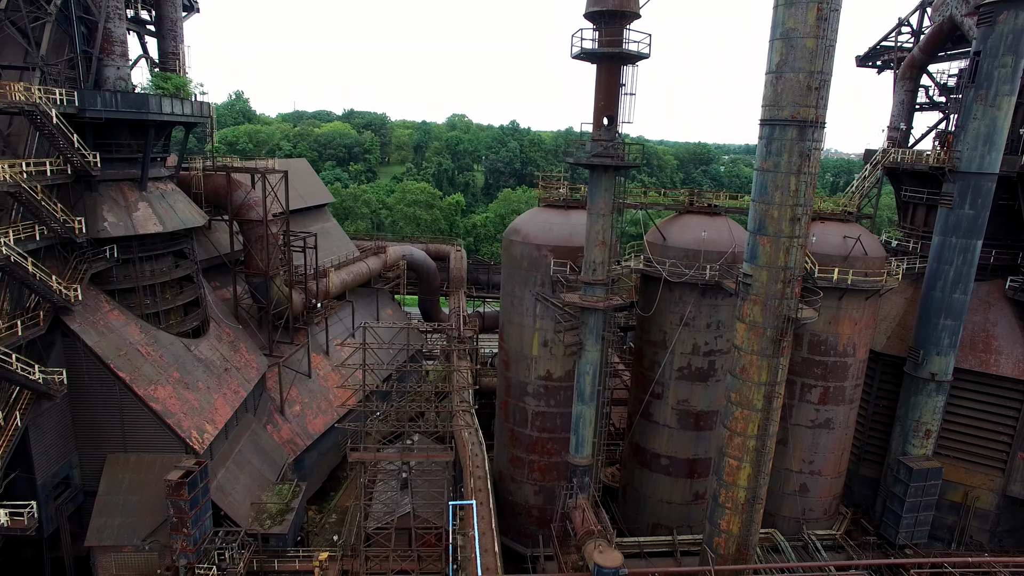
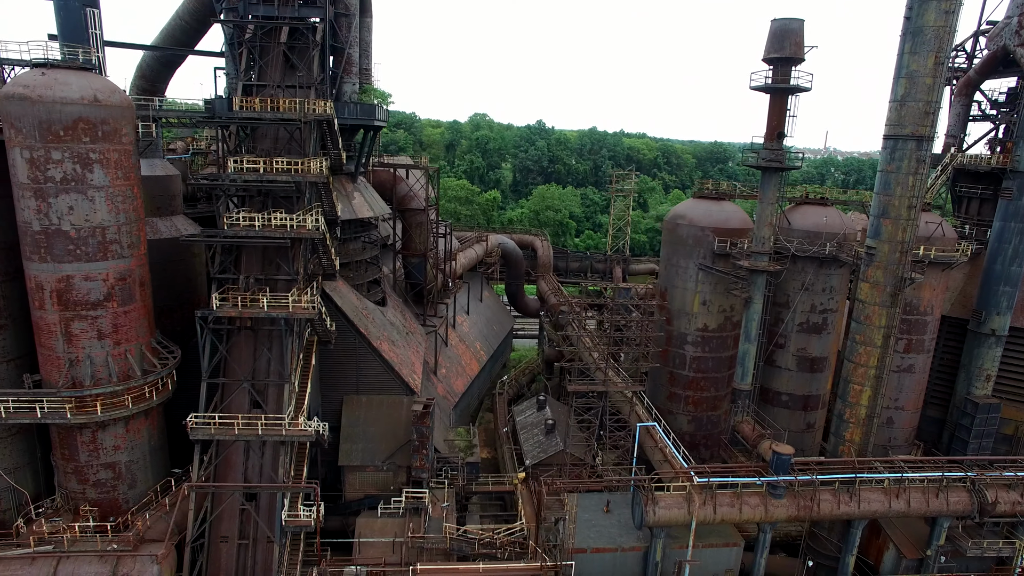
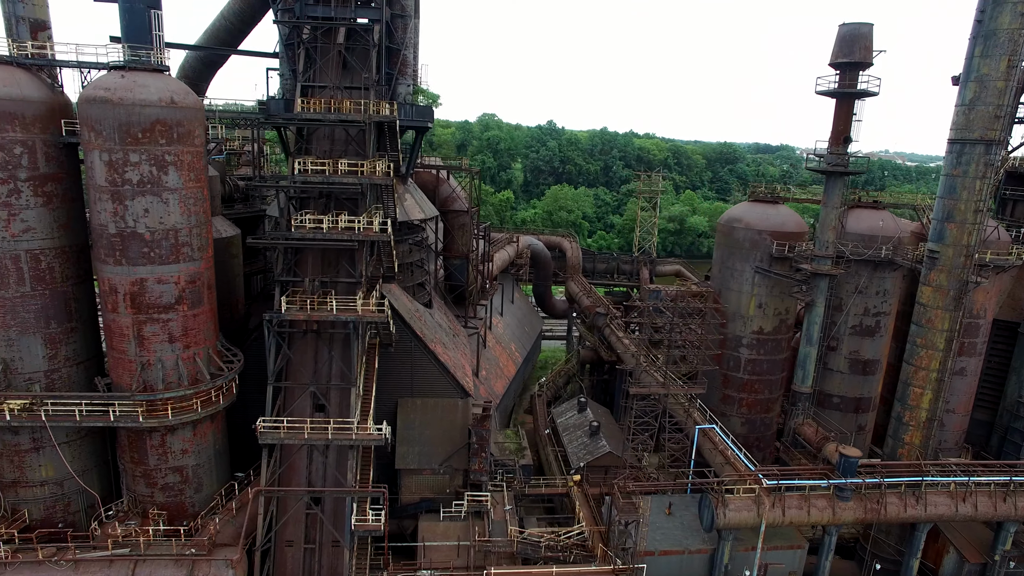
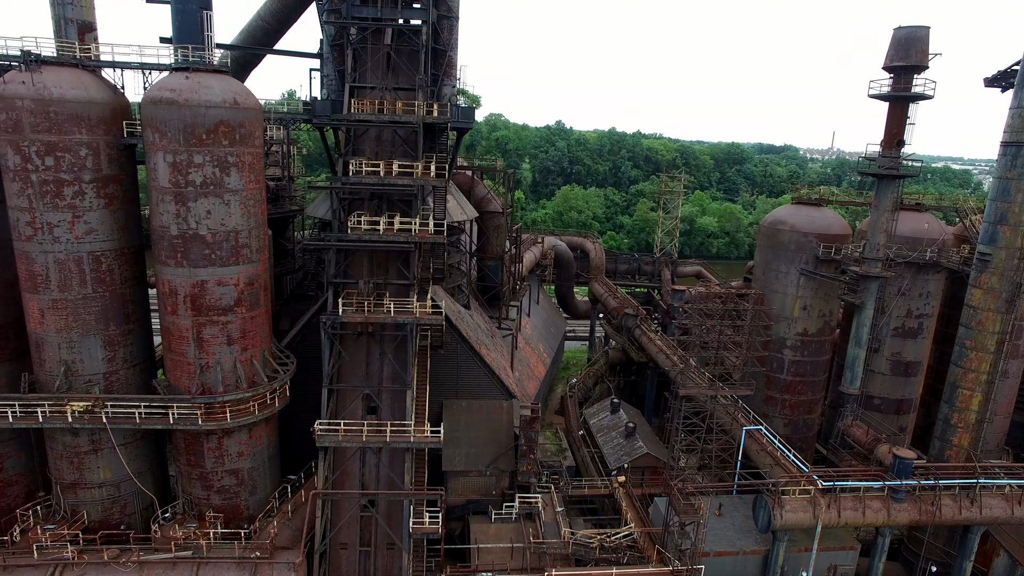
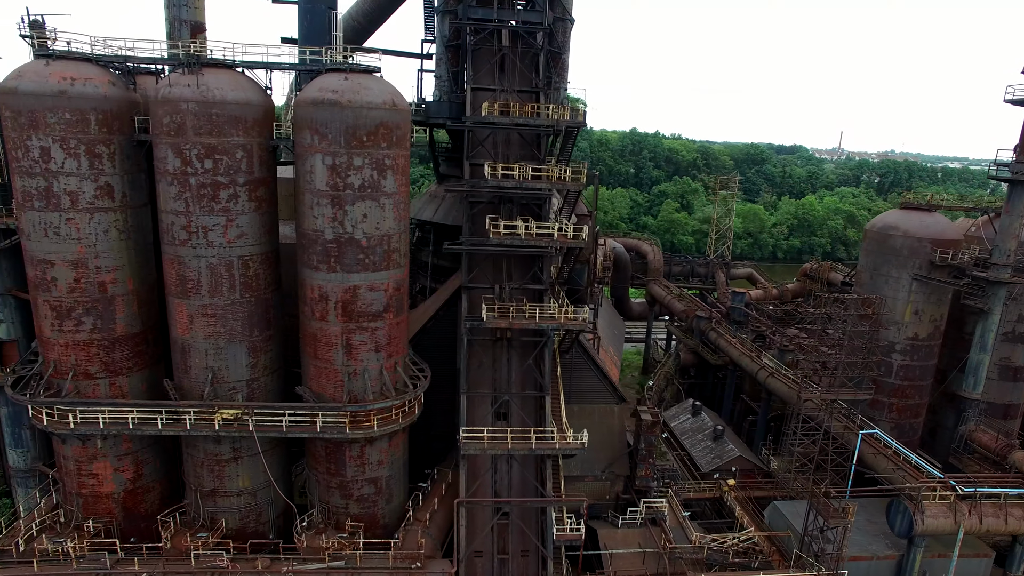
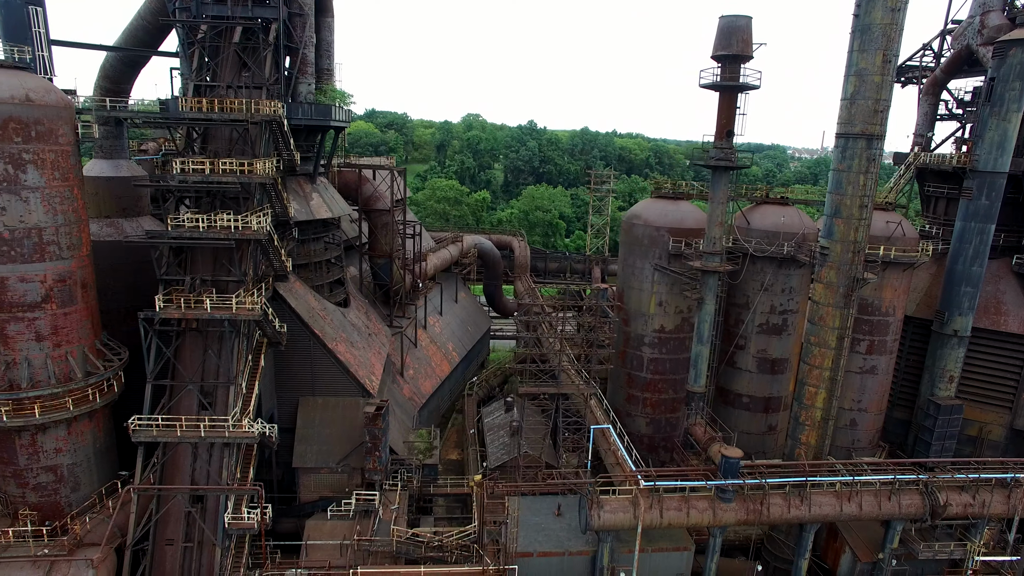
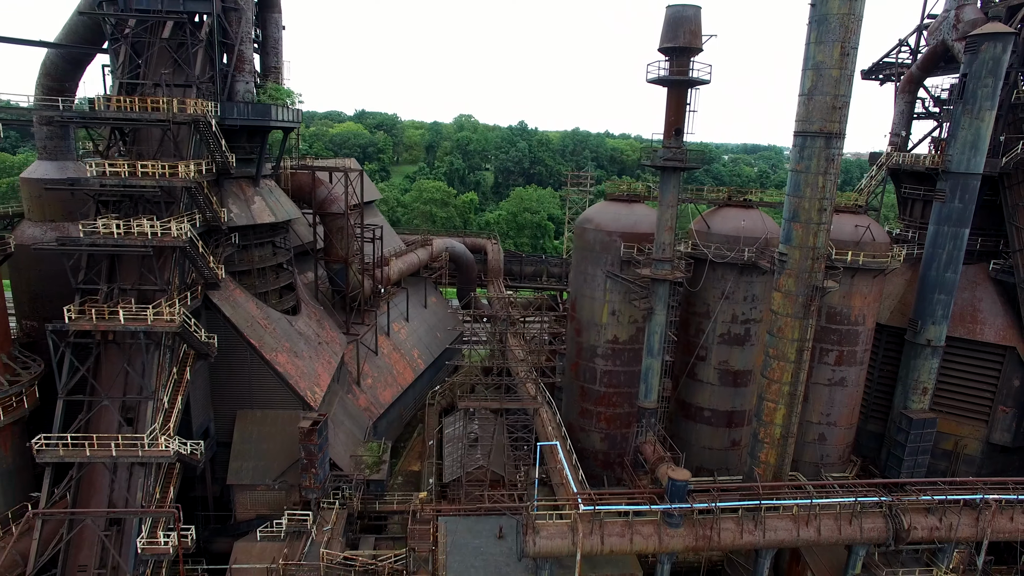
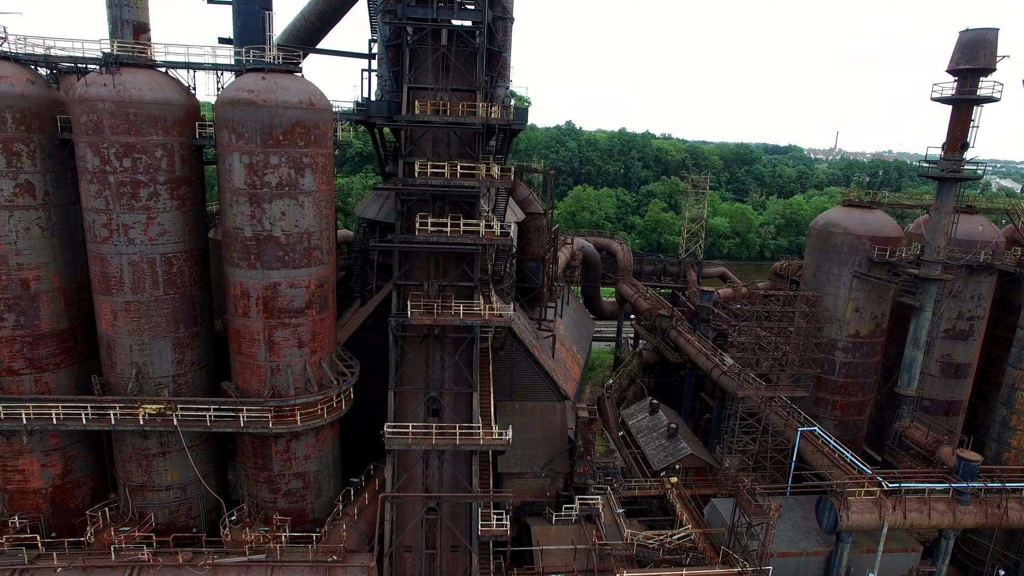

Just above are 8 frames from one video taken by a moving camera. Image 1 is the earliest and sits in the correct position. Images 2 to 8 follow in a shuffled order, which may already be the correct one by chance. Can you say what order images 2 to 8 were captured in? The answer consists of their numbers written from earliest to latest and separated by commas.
7, 6, 2, 3, 4, 8, 5
